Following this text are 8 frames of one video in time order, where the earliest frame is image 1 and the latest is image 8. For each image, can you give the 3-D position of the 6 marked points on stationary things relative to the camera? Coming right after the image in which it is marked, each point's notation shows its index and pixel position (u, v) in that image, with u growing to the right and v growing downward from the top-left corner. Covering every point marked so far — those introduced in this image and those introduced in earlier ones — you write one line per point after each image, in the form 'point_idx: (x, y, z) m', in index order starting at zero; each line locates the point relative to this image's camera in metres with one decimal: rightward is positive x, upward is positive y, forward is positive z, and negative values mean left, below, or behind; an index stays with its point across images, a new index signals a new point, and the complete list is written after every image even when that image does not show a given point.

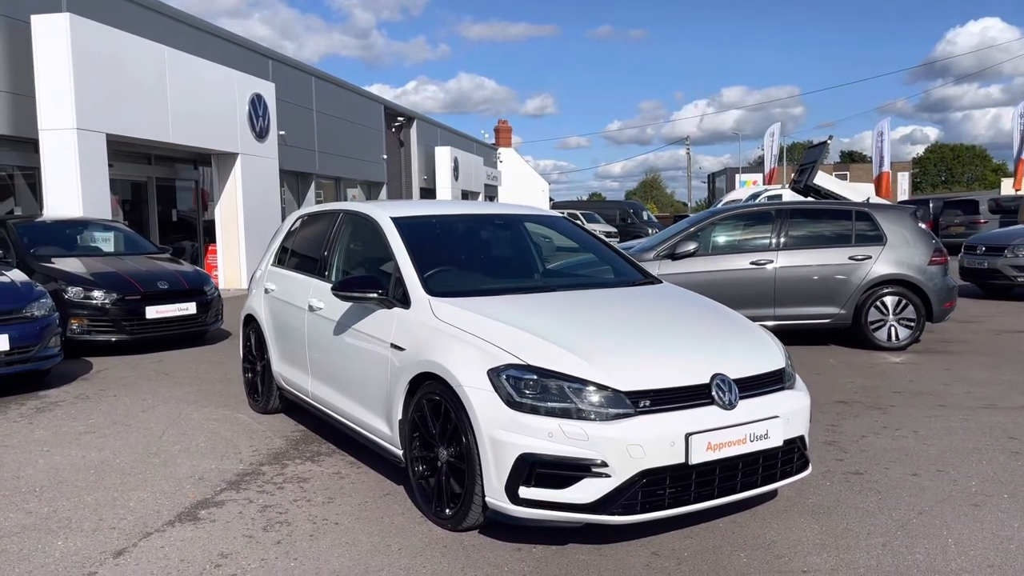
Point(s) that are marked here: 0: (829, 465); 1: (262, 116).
0: (+1.8, -1.0, +4.8) m
1: (-5.0, +3.4, +17.0) m
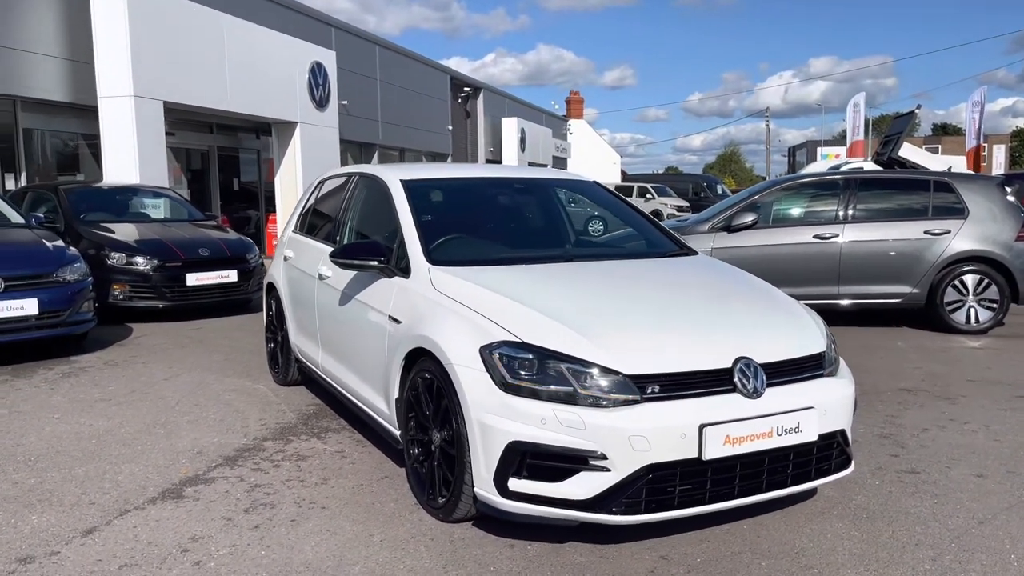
0: (+1.9, -0.9, +4.3) m
1: (-3.7, +4.0, +16.8) m
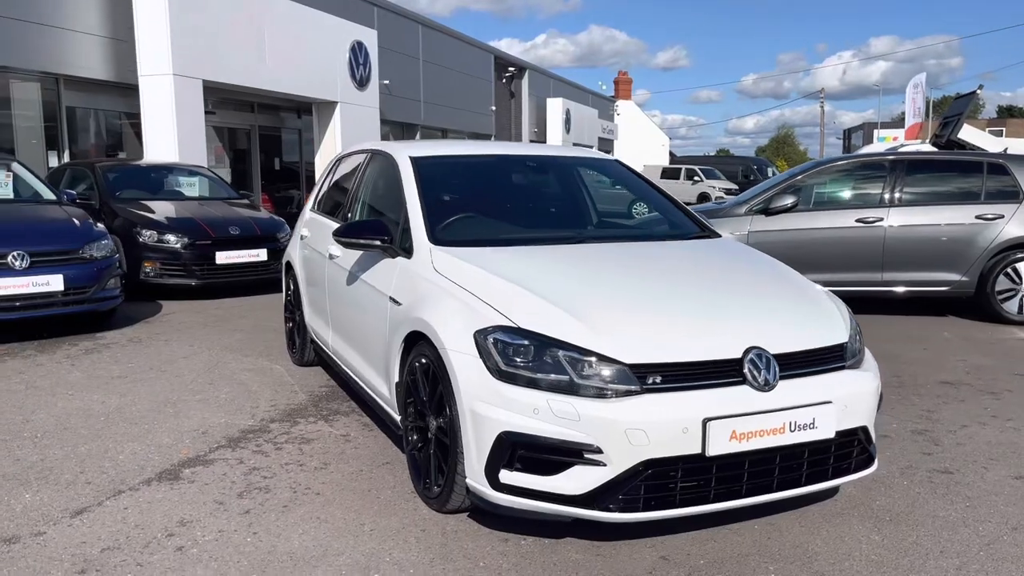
0: (+1.9, -0.8, +4.0) m
1: (-2.9, +4.4, +16.8) m
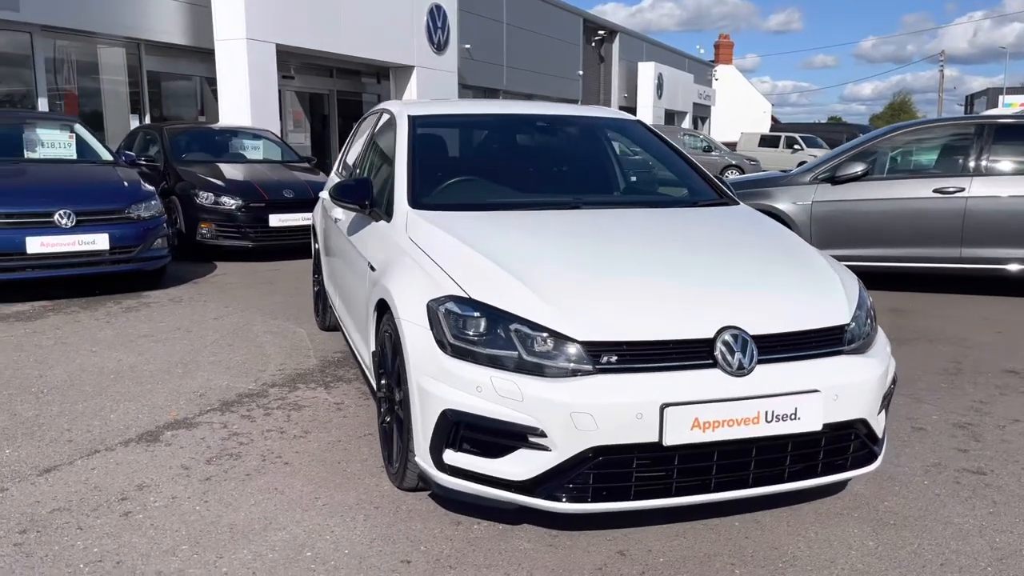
0: (+1.8, -0.7, +3.6) m
1: (-1.4, +5.1, +16.6) m
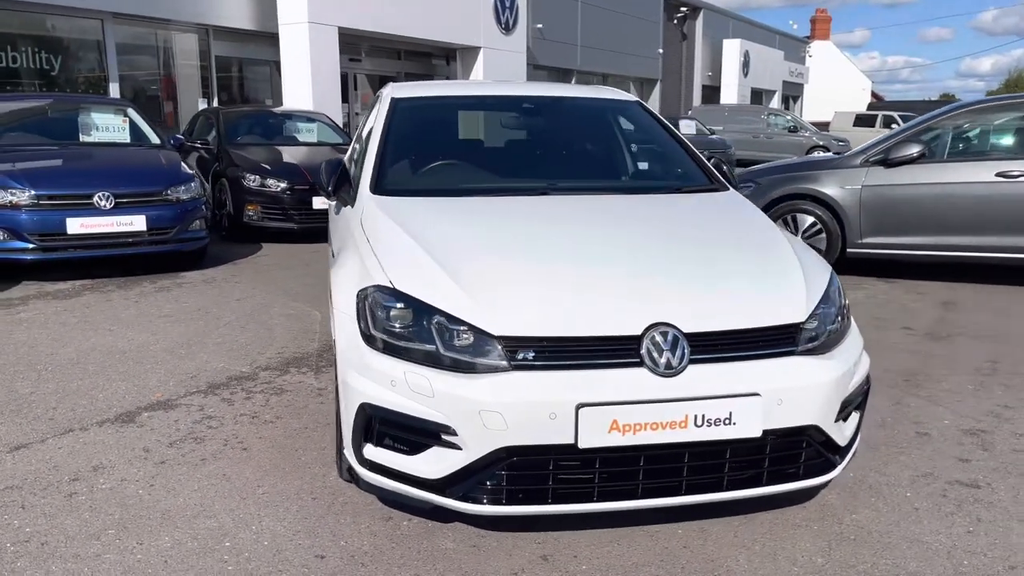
0: (+1.7, -0.7, +3.3) m
1: (0.0, +5.4, +16.5) m
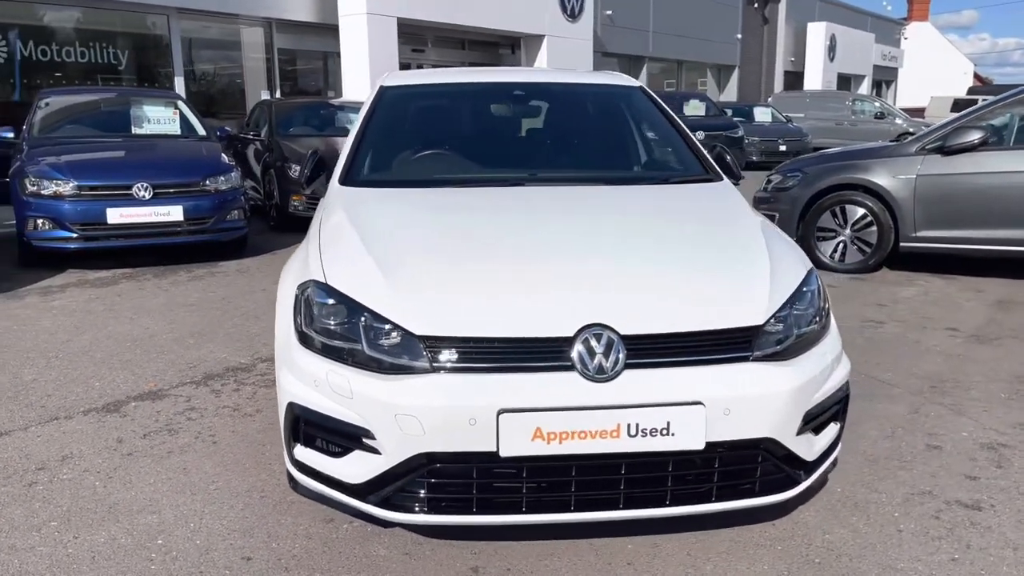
0: (+1.5, -0.7, +3.0) m
1: (+1.2, +5.6, +16.2) m
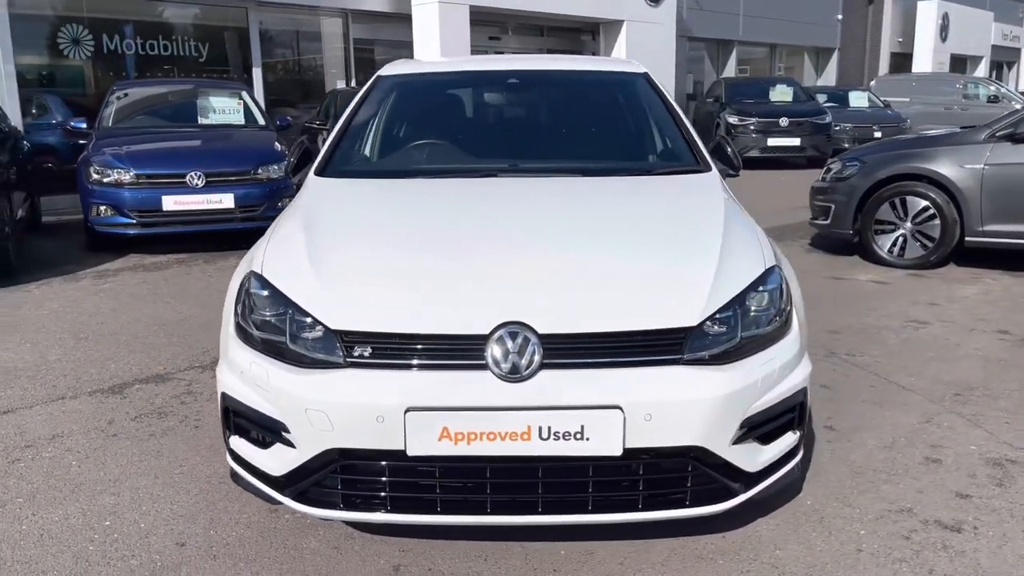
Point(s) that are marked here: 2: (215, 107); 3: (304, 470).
0: (+1.4, -0.7, +2.8) m
1: (+2.7, +5.7, +15.8) m
2: (-3.0, +1.8, +8.7) m
3: (-0.6, -0.5, +2.4) m
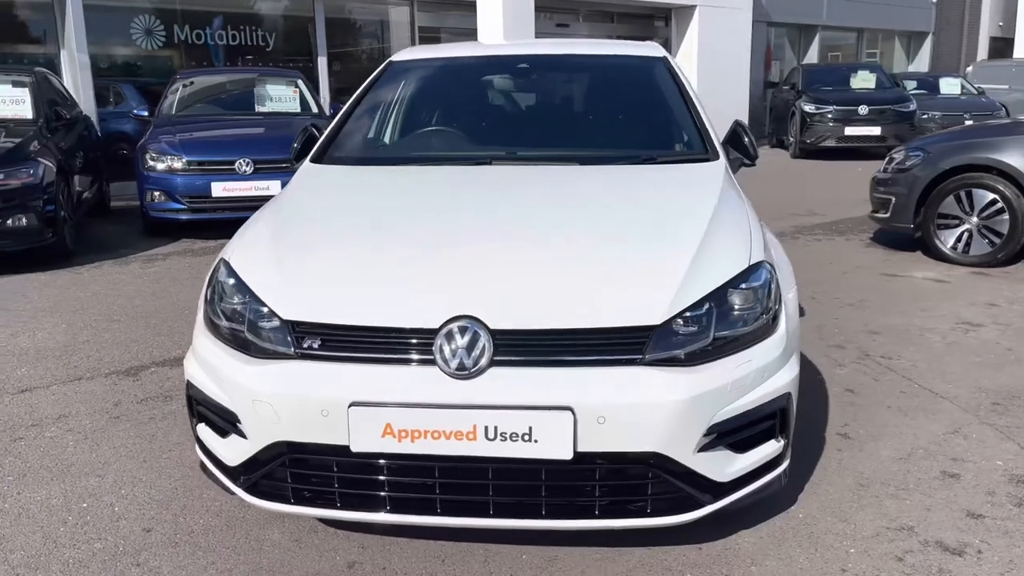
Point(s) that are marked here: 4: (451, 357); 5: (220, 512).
0: (+1.3, -0.7, +2.6) m
1: (+4.0, +5.8, +15.3) m
2: (-2.4, +2.0, +8.8) m
3: (-0.7, -0.5, +2.3) m
4: (-0.2, -0.2, +2.1) m
5: (-0.9, -0.7, +2.7) m
